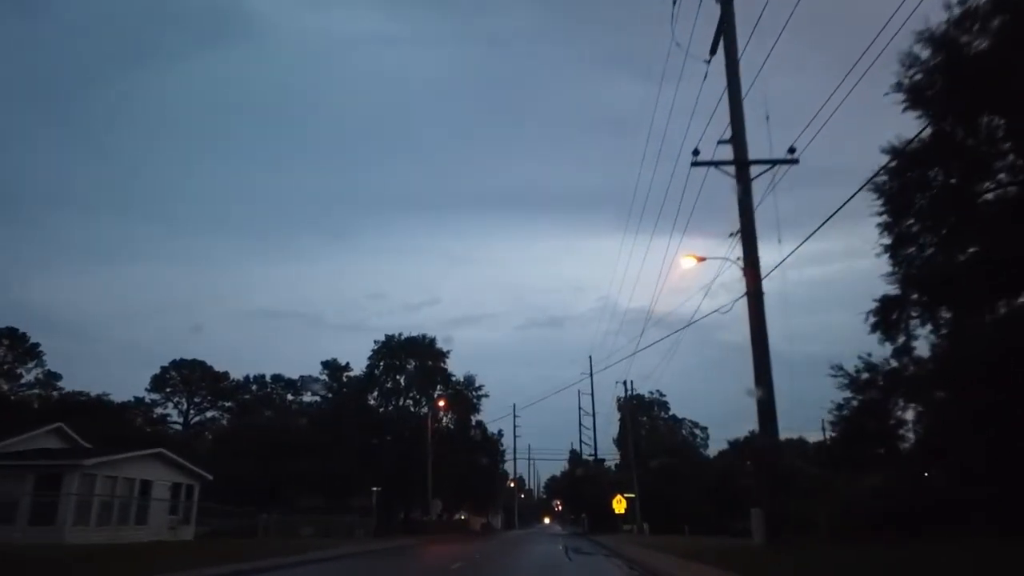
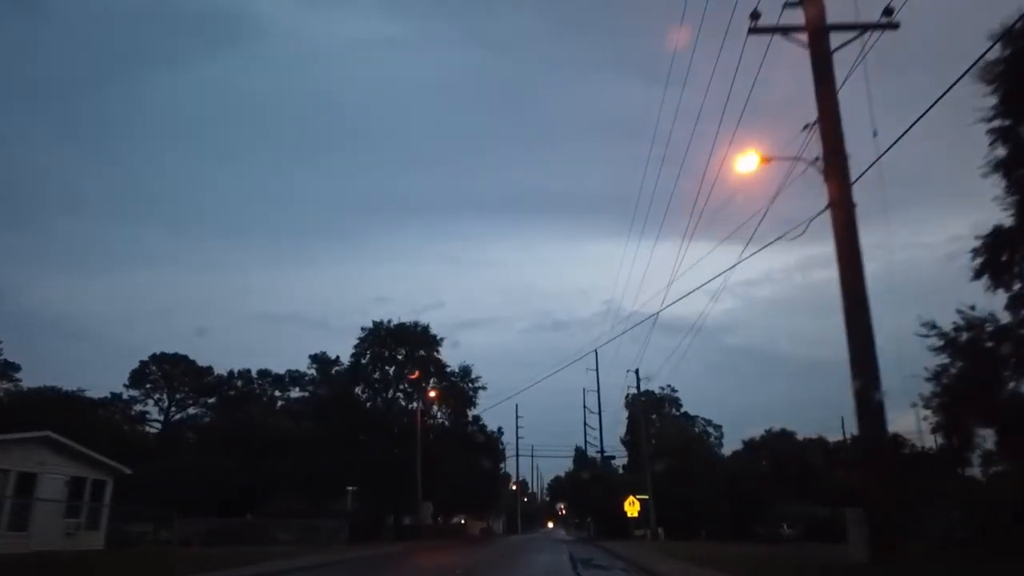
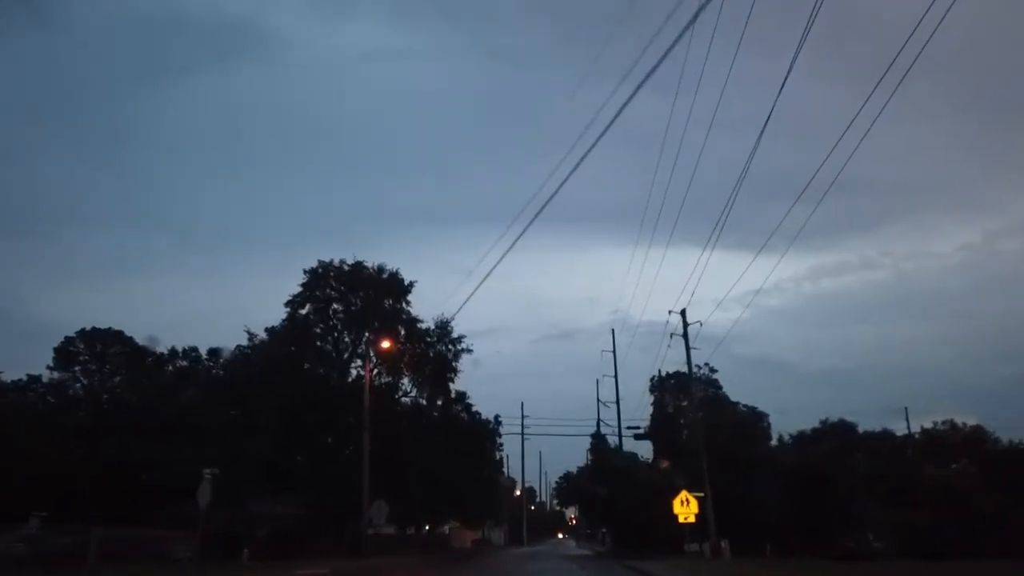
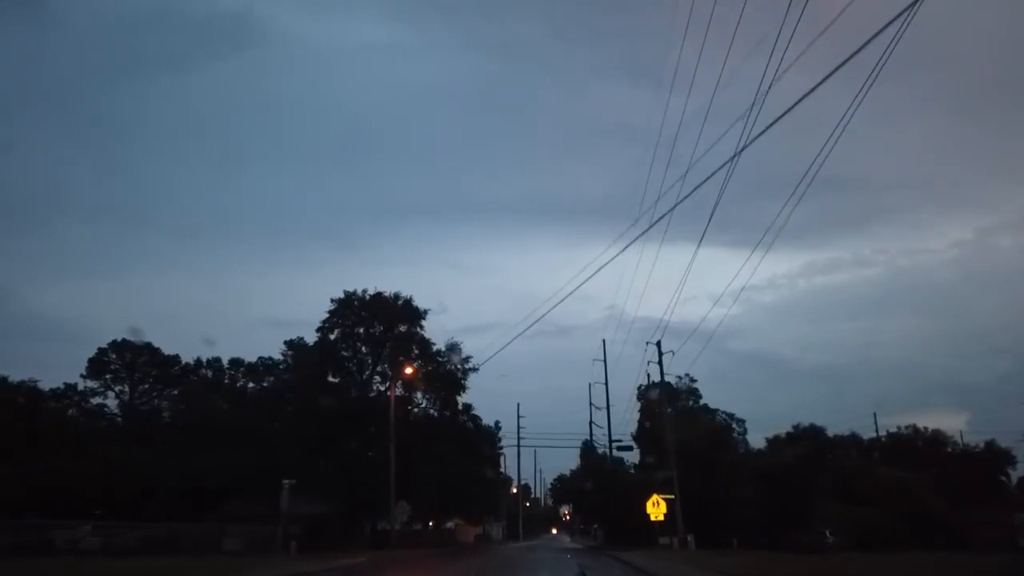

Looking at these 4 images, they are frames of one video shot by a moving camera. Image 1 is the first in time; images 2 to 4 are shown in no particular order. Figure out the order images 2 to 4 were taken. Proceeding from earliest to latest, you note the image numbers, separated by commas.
2, 4, 3
